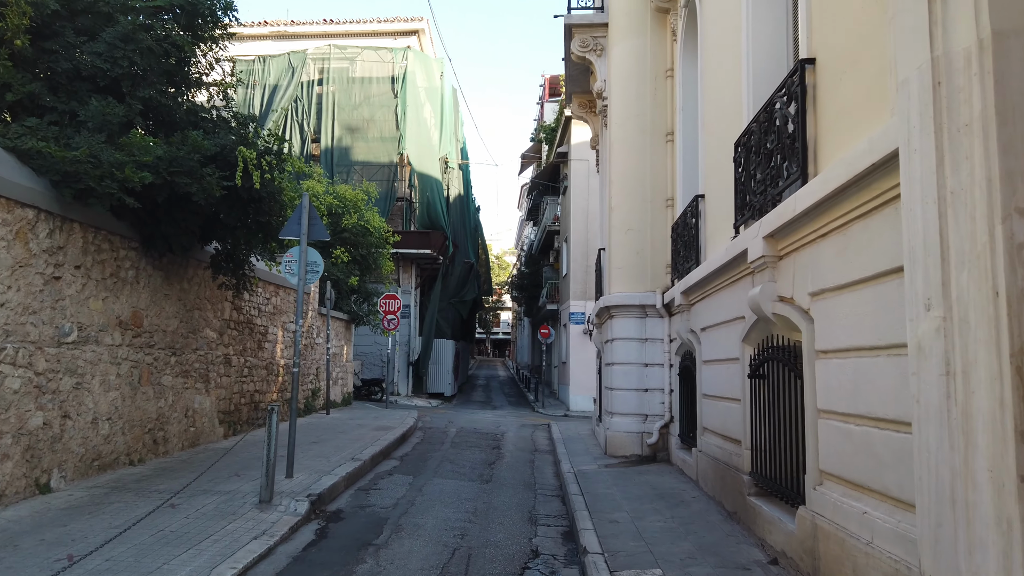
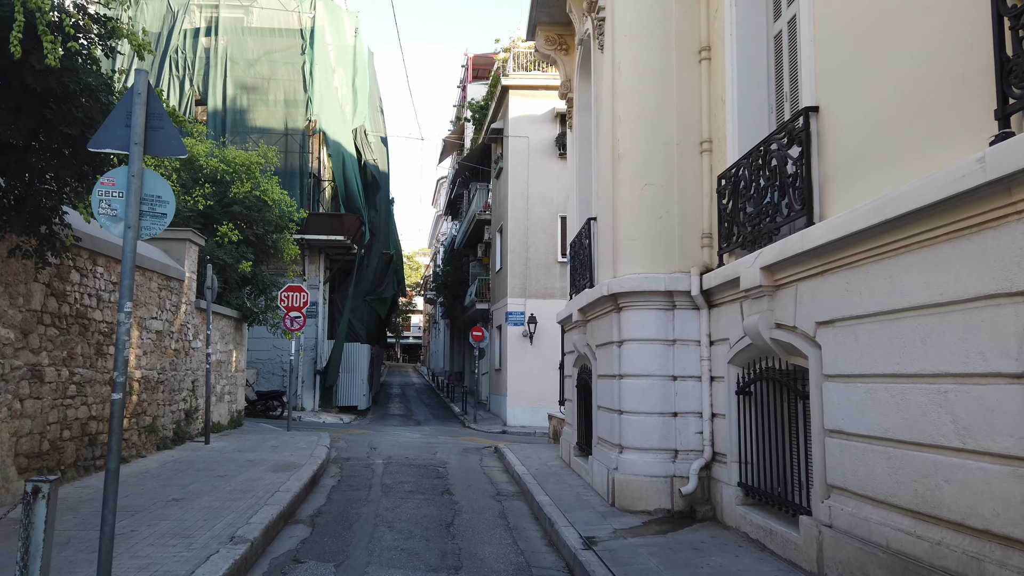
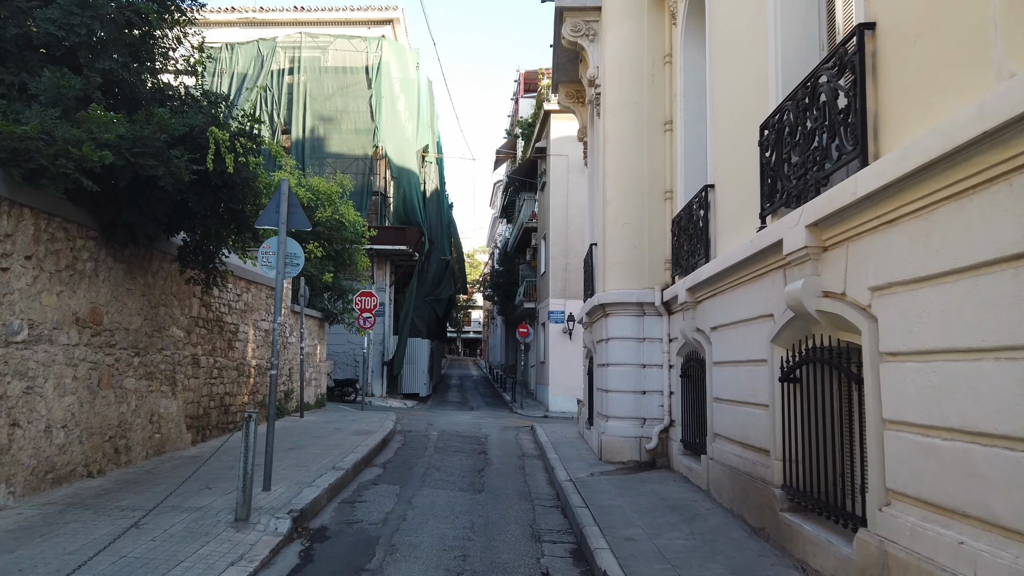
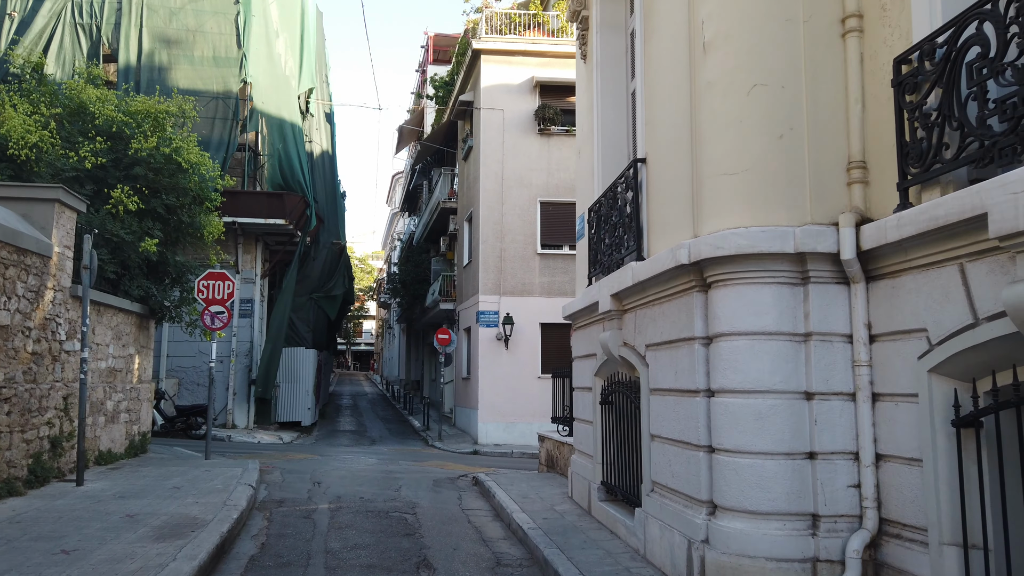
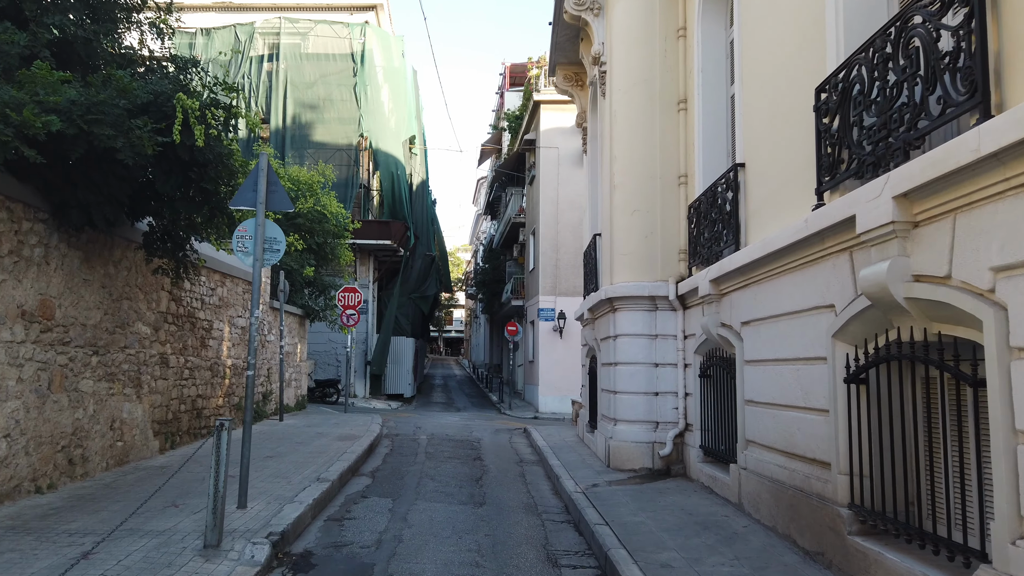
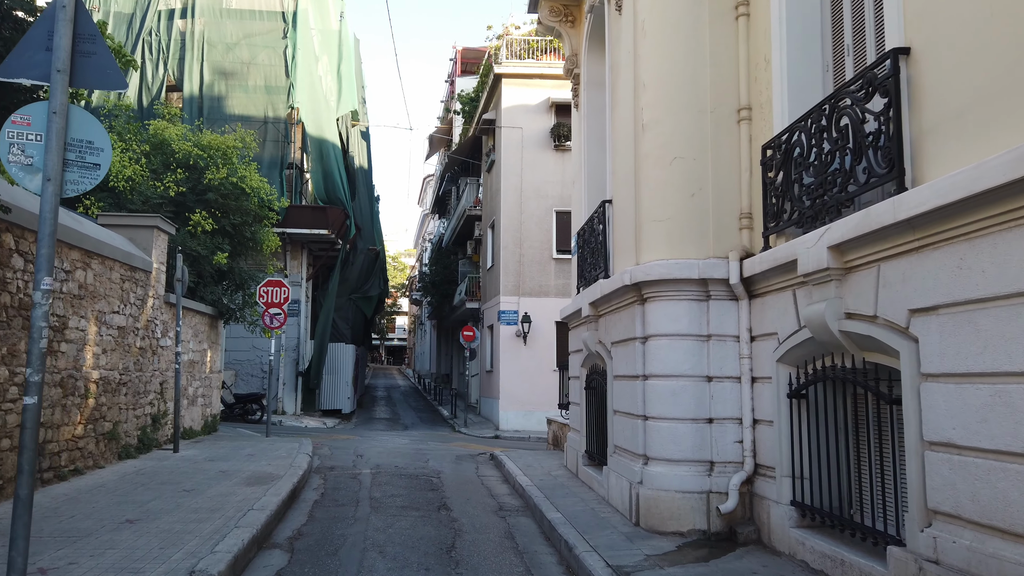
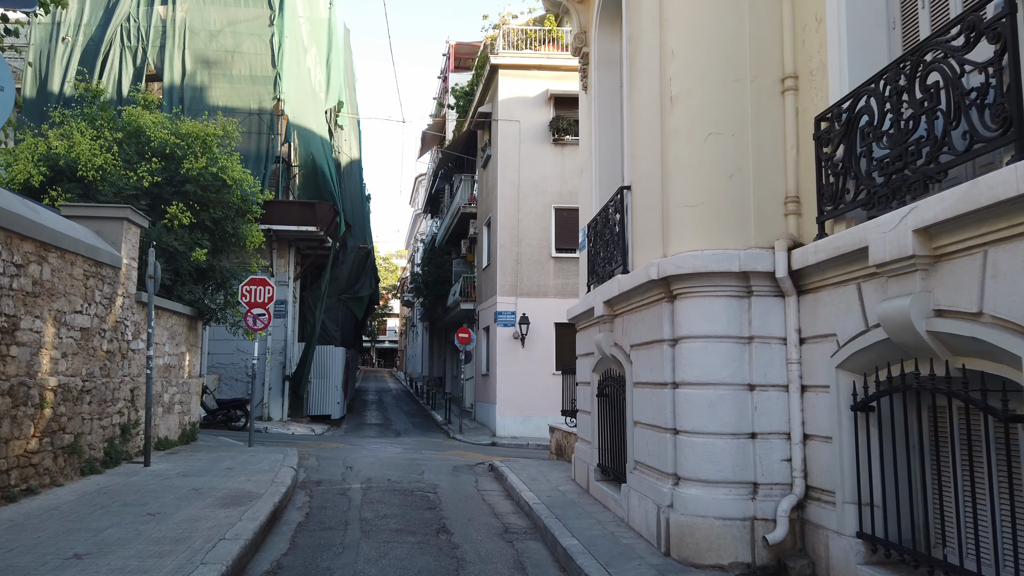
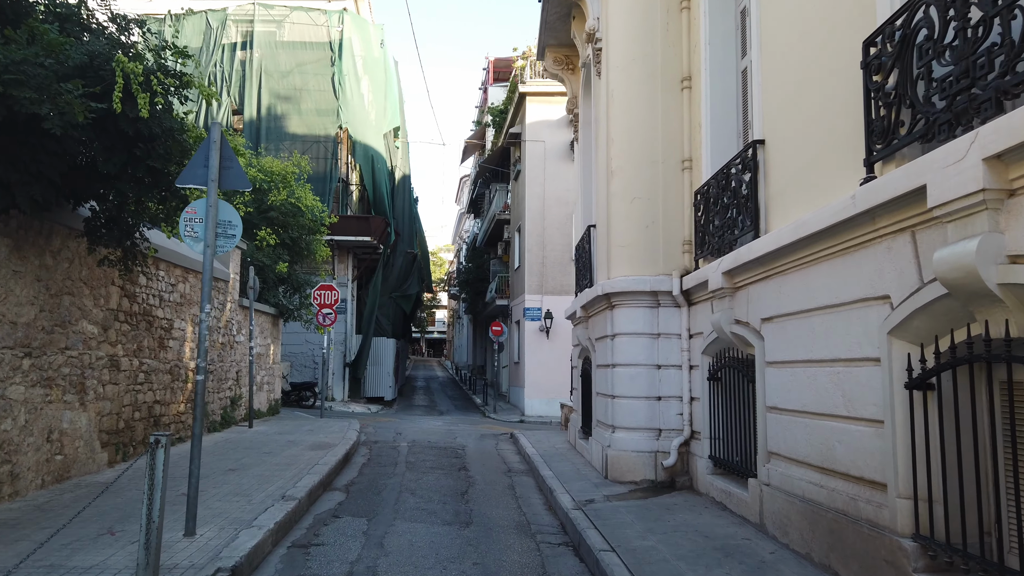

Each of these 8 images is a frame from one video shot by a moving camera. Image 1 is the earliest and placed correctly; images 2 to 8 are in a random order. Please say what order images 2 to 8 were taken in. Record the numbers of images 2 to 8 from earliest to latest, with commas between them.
3, 5, 8, 2, 6, 7, 4
